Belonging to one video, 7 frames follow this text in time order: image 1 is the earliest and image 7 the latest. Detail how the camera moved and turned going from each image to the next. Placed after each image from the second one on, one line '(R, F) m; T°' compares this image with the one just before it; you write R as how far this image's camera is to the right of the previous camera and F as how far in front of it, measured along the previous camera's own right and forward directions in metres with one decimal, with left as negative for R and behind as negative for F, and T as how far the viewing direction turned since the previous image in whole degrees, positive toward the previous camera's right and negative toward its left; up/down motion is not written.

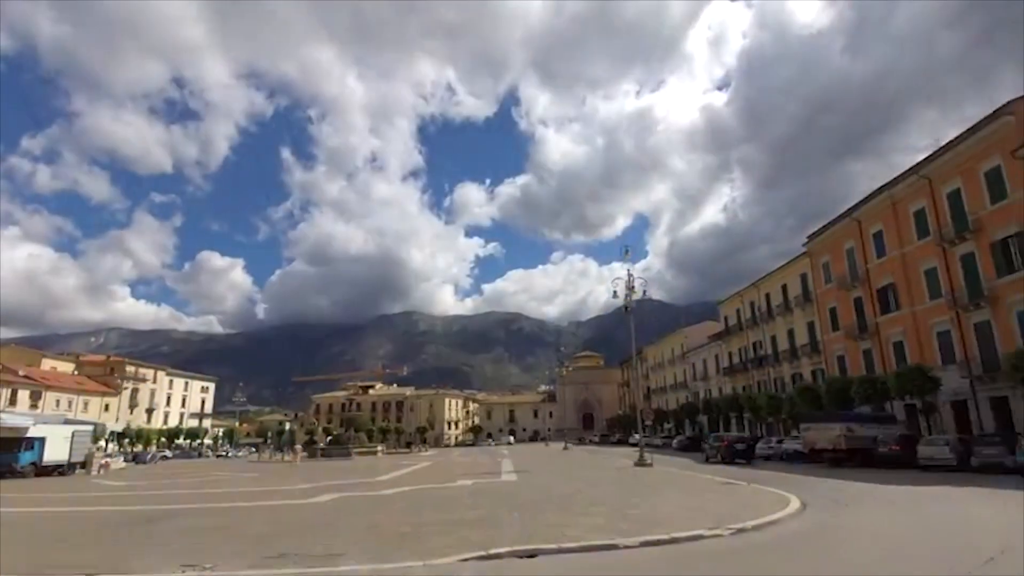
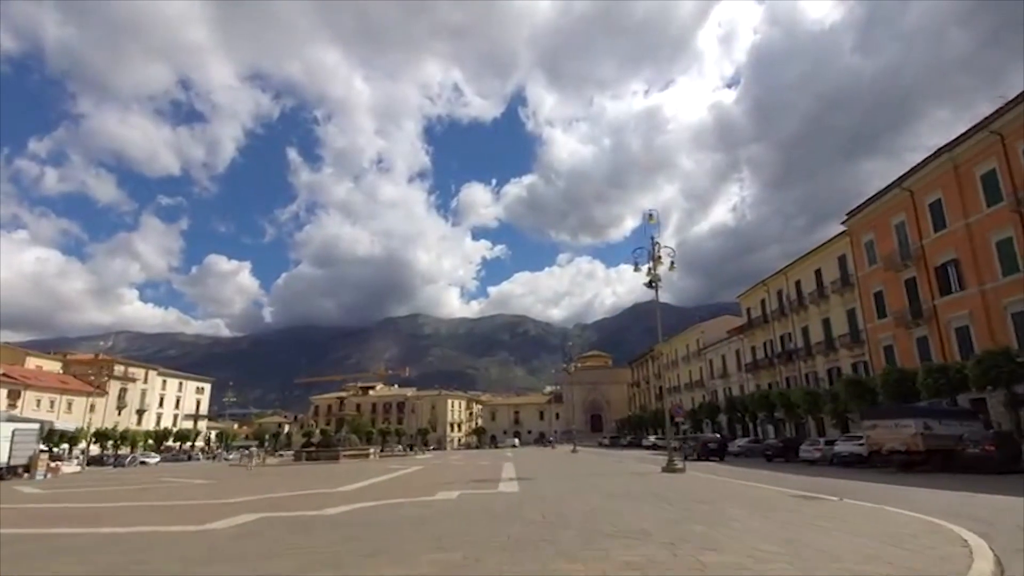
(0.0, +0.5) m; -1°
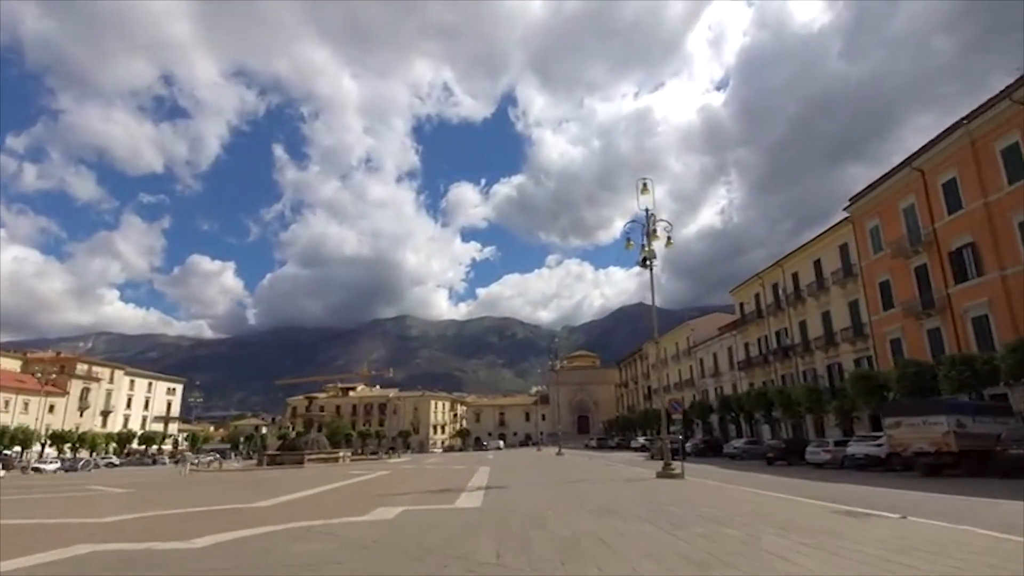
(+0.1, +0.3) m; +1°
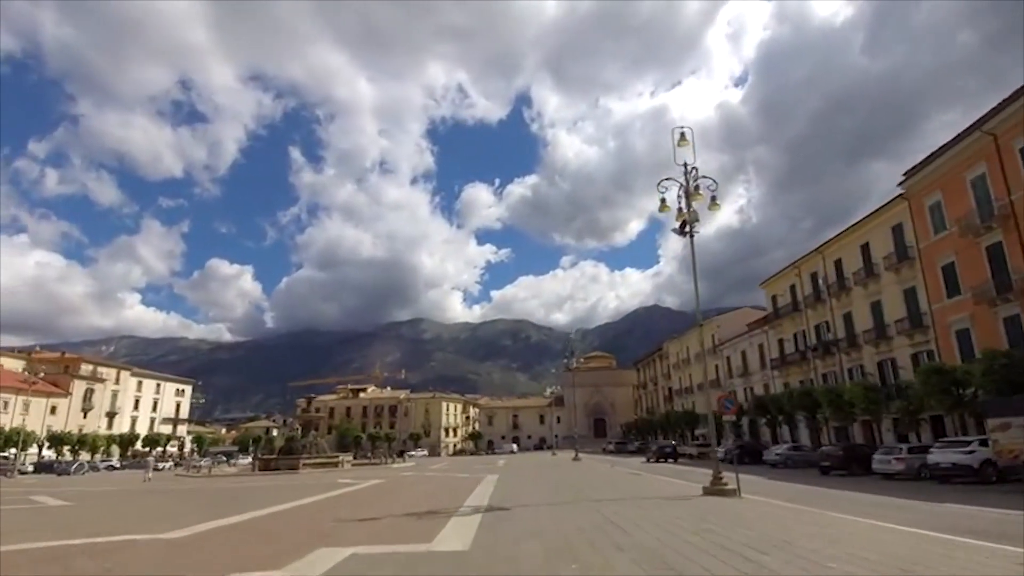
(0.0, +0.4) m; -1°
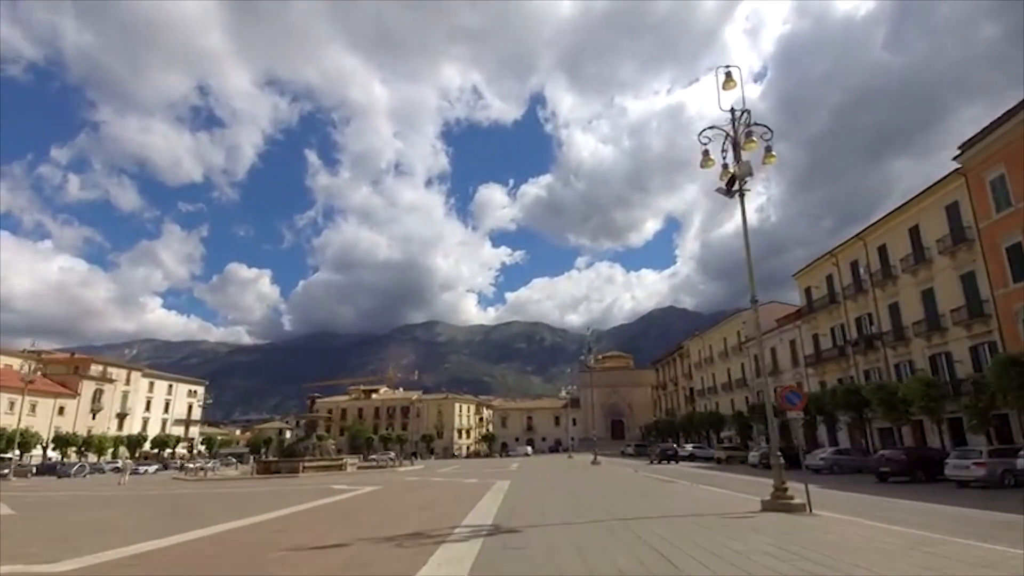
(0.0, +0.3) m; -1°
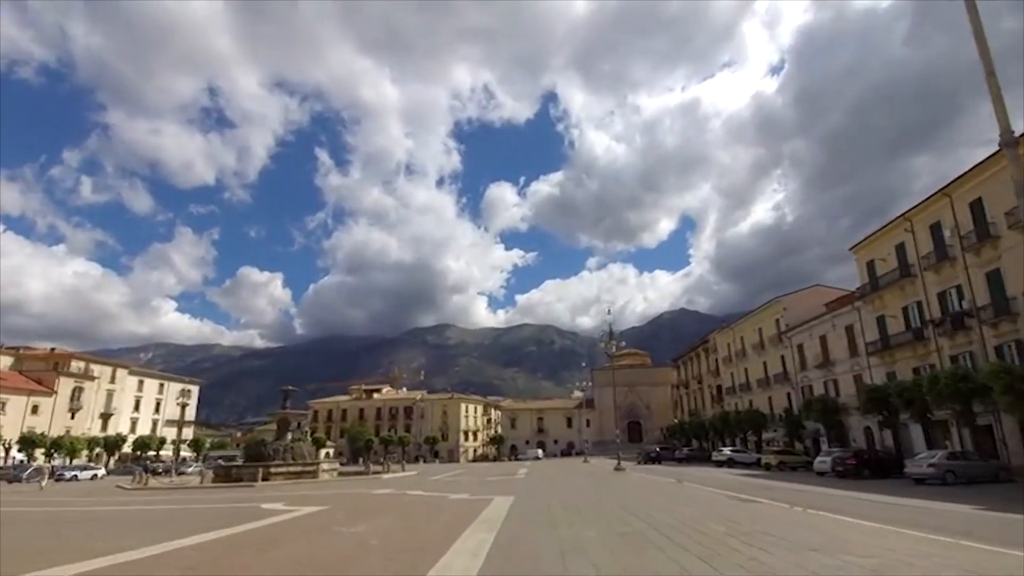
(0.0, +0.7) m; -1°
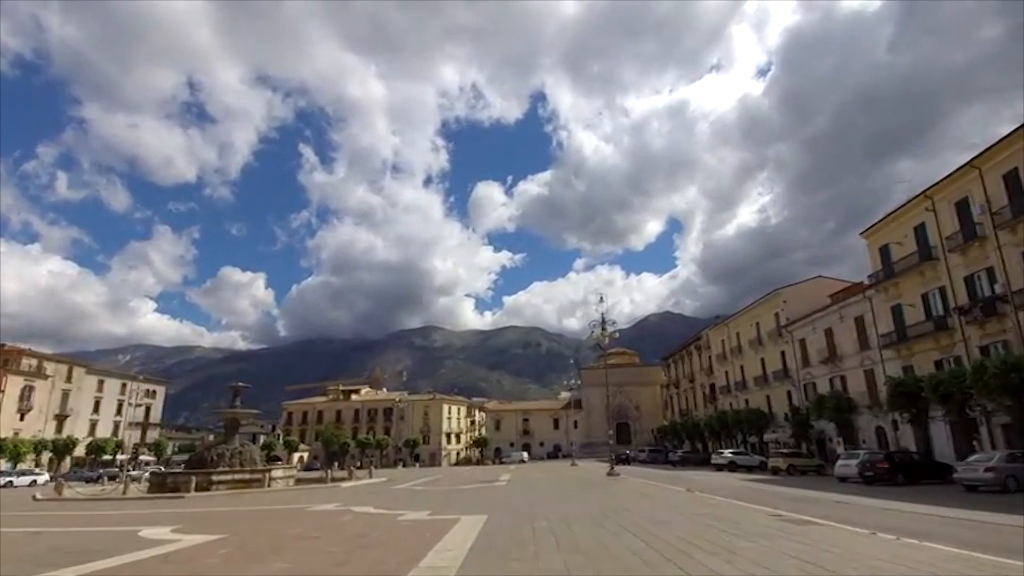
(0.0, +0.4) m; +1°
